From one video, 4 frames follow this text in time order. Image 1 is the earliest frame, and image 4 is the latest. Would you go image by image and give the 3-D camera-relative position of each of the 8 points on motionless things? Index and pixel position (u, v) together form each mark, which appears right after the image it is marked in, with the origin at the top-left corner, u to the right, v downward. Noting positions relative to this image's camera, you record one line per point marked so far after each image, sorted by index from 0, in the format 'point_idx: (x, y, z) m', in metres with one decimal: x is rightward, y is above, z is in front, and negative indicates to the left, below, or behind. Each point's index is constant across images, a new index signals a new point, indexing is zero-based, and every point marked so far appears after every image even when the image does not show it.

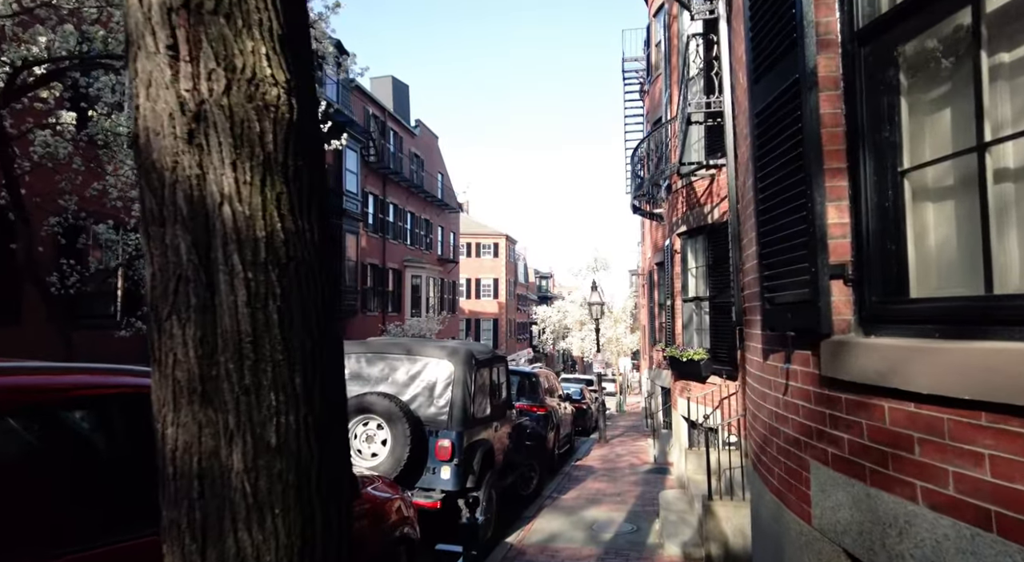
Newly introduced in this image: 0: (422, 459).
0: (-0.9, -1.7, +6.3) m
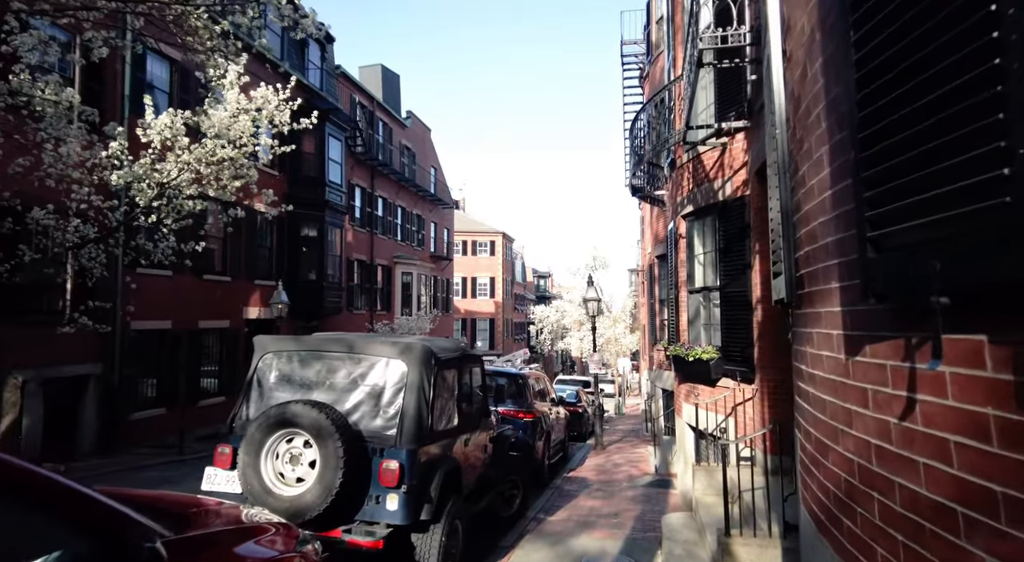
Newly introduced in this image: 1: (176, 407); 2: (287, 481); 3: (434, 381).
0: (-1.2, -1.5, +4.9) m
1: (-8.9, -3.3, +17.3) m
2: (-1.7, -1.5, +4.9) m
3: (-0.7, -0.8, +5.6) m
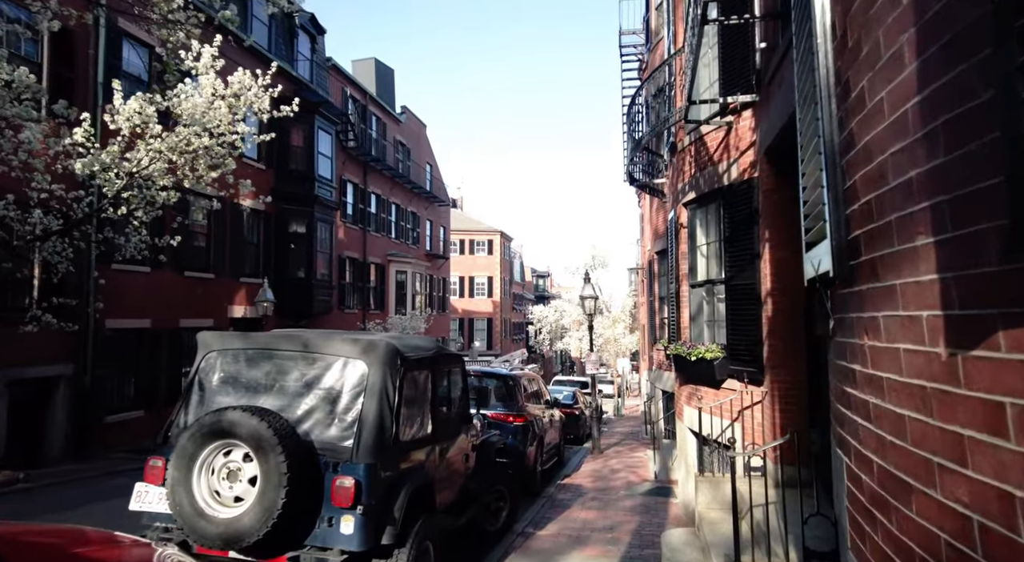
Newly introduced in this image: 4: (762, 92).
0: (-1.3, -1.5, +4.2) m
1: (-9.1, -3.3, +16.5) m
2: (-1.9, -1.4, +4.2) m
3: (-0.8, -0.8, +4.8) m
4: (+2.5, +1.9, +6.6) m
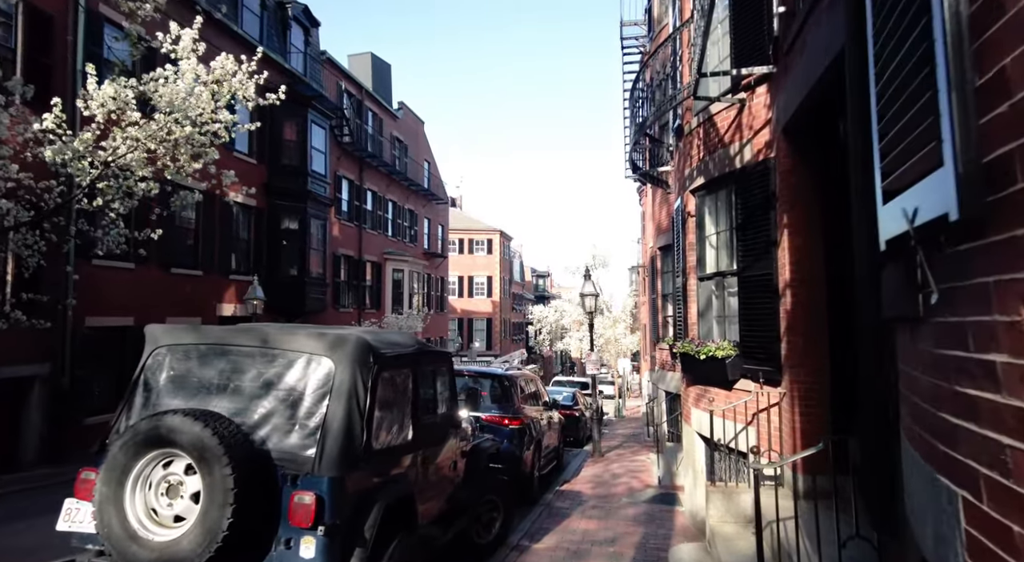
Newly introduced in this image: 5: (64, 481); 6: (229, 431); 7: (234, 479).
0: (-1.4, -1.4, +3.6) m
1: (-9.1, -3.2, +15.9) m
2: (-1.9, -1.3, +3.6) m
3: (-0.9, -0.7, +4.2) m
4: (+2.5, +2.0, +6.0) m
5: (-8.1, -3.6, +11.8) m
6: (-1.6, -0.8, +3.7) m
7: (-1.5, -1.1, +3.5) m
